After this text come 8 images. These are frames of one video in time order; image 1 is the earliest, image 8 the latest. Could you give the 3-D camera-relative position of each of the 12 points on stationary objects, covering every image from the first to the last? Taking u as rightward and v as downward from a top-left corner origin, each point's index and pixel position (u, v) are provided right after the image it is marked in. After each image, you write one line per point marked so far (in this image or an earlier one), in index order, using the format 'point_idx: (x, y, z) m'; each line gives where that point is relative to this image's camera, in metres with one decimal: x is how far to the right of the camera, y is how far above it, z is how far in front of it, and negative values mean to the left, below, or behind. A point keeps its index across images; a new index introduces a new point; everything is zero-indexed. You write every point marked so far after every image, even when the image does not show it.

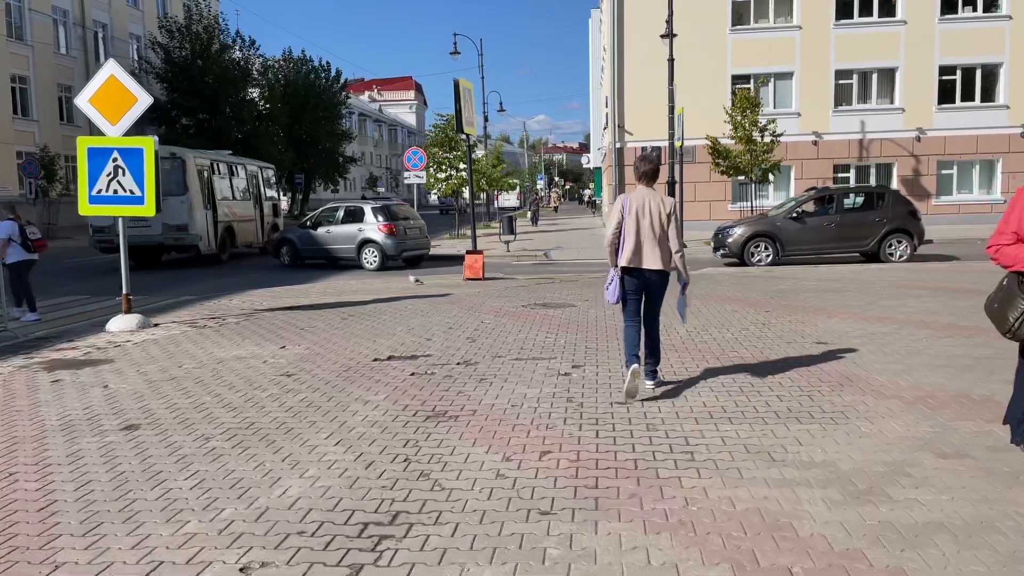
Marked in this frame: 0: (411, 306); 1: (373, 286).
0: (-1.4, -0.3, +11.1) m
1: (-2.4, 0.0, +13.8) m
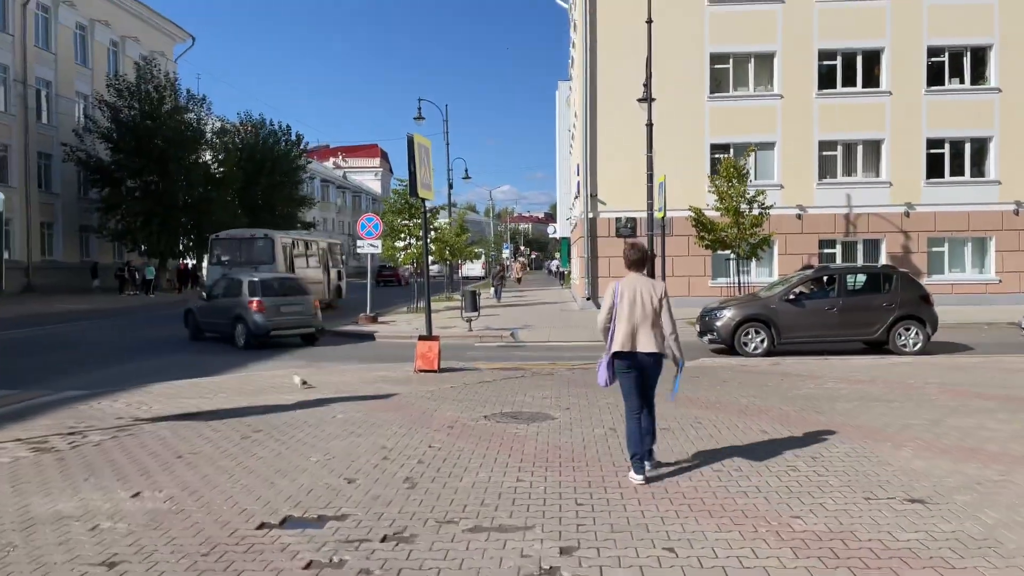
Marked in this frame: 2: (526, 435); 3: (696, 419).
0: (-1.8, -1.4, +8.6) m
1: (-3.0, -1.3, +11.3) m
2: (+0.1, -1.4, +7.4) m
3: (+1.9, -1.3, +8.1) m
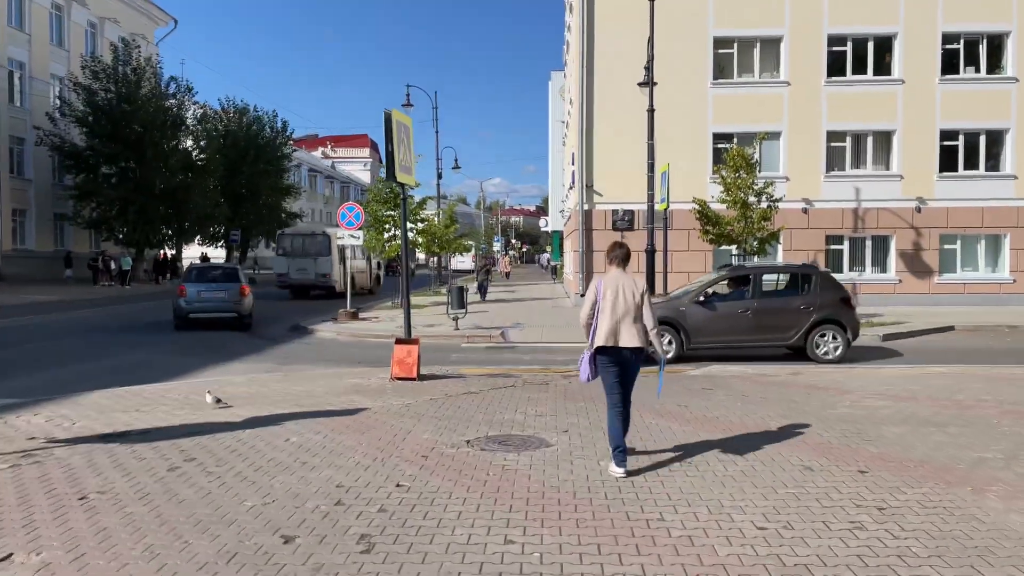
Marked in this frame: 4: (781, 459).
0: (-1.9, -1.4, +7.2) m
1: (-3.1, -1.3, +9.8) m
2: (0.0, -1.4, +6.1) m
3: (+1.8, -1.3, +6.7) m
4: (+2.1, -1.4, +6.3) m
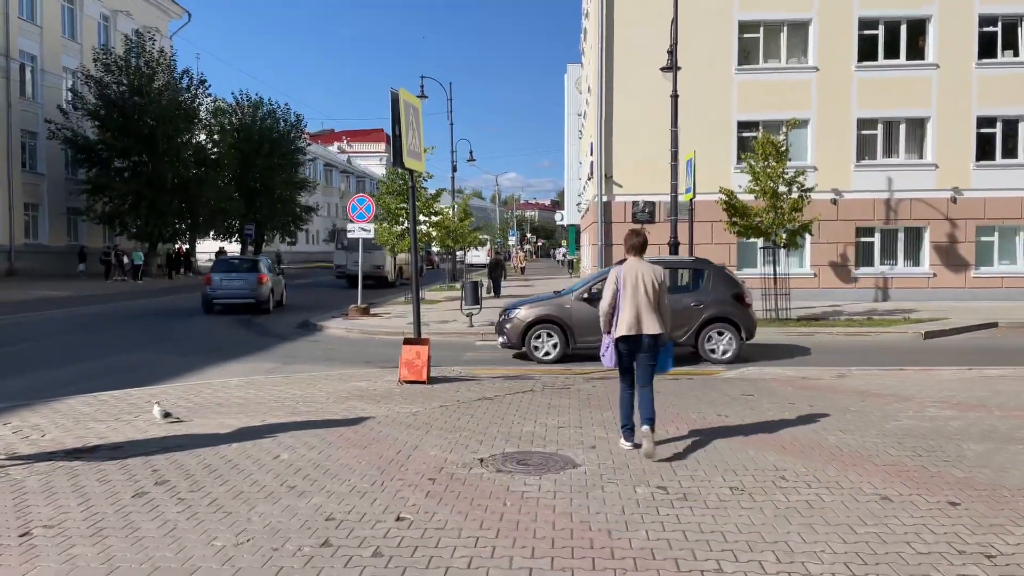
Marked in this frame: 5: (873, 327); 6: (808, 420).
0: (-1.8, -1.3, +6.3) m
1: (-2.9, -1.2, +9.0) m
2: (+0.2, -1.4, +5.1) m
3: (+1.9, -1.3, +5.8) m
4: (+2.3, -1.3, +5.3) m
5: (+7.6, -0.8, +16.9) m
6: (+2.8, -1.2, +7.5) m
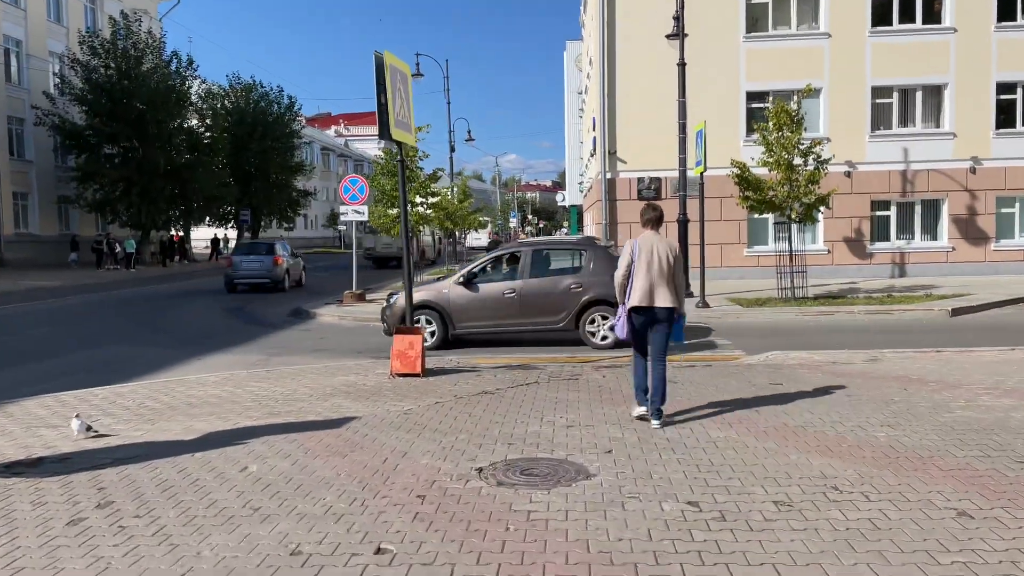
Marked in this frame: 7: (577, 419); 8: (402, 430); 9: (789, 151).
0: (-1.7, -1.2, +5.5) m
1: (-2.9, -1.1, +8.1) m
2: (+0.2, -1.3, +4.3) m
3: (+1.9, -1.2, +4.9) m
4: (+2.3, -1.2, +4.5) m
5: (+7.7, -0.3, +16.0) m
6: (+2.8, -1.0, +6.6) m
7: (+0.5, -1.1, +6.6) m
8: (-0.9, -1.2, +6.5) m
9: (+5.7, +2.8, +16.4) m
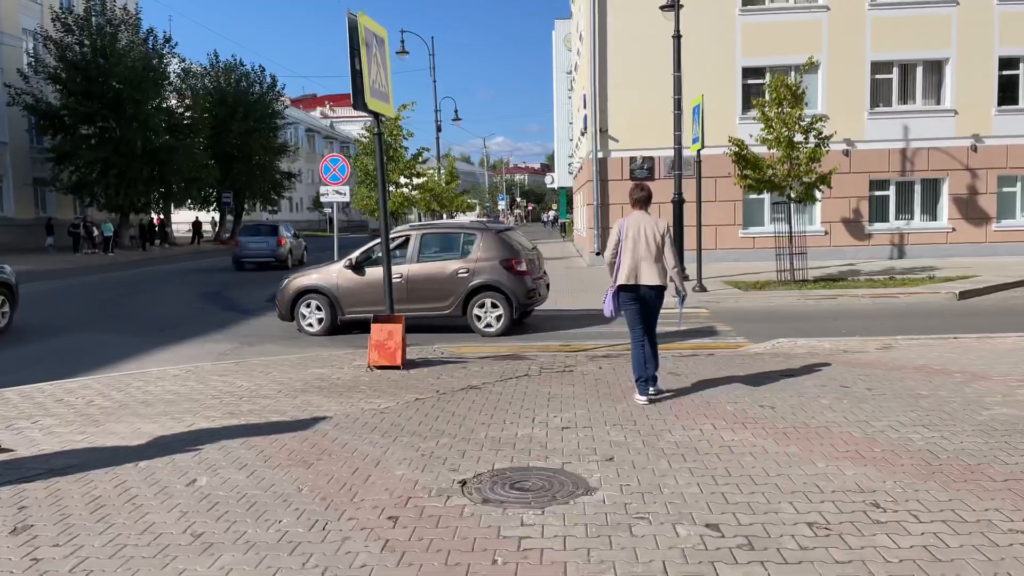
0: (-1.8, -1.2, +4.8) m
1: (-3.0, -1.0, +7.4) m
2: (+0.1, -1.2, +3.6) m
3: (+1.9, -1.1, +4.2) m
4: (+2.2, -1.1, +3.8) m
5: (+7.4, 0.0, +15.4) m
6: (+2.7, -0.9, +6.0) m
7: (+0.5, -1.0, +6.0) m
8: (-1.0, -1.0, +5.8) m
9: (+5.5, +3.2, +15.7) m
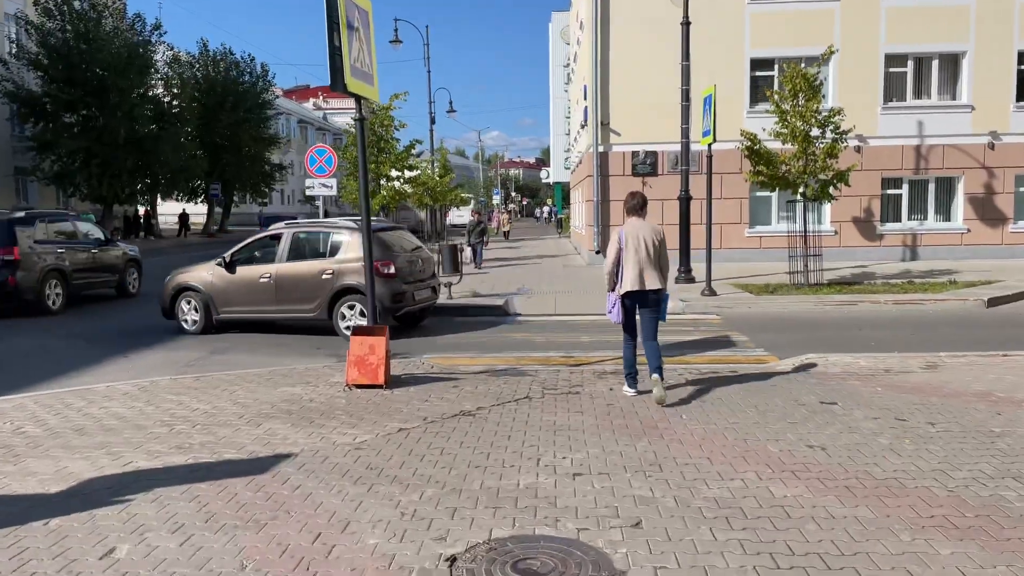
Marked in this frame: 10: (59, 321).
0: (-1.8, -1.3, +3.7) m
1: (-3.0, -1.0, +6.4) m
2: (+0.1, -1.3, +2.6) m
3: (+1.9, -1.2, +3.3) m
4: (+2.2, -1.2, +2.8) m
5: (+7.4, -0.1, +14.5) m
6: (+2.7, -1.0, +5.0) m
7: (+0.5, -1.1, +5.0) m
8: (-1.0, -1.1, +4.8) m
9: (+5.4, +3.1, +14.7) m
10: (-7.5, -0.8, +13.0) m
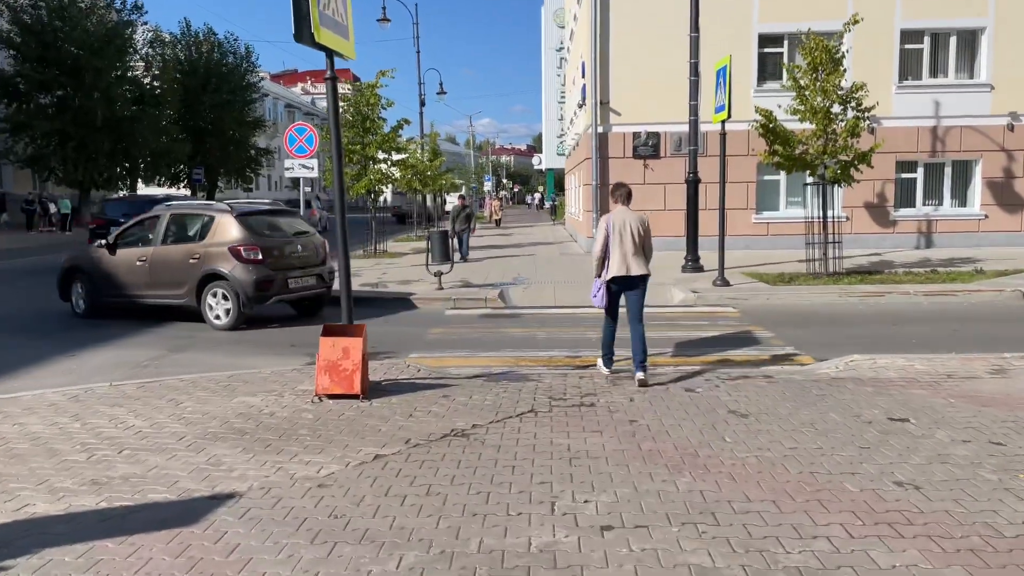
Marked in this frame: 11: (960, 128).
0: (-1.8, -1.2, +2.6) m
1: (-3.0, -1.0, +5.2) m
2: (+0.2, -1.3, +1.5) m
3: (+1.9, -1.2, +2.1) m
4: (+2.3, -1.2, +1.7) m
5: (+7.3, +0.1, +13.4) m
6: (+2.7, -1.0, +3.9) m
7: (+0.5, -1.0, +3.8) m
8: (-0.9, -1.1, +3.6) m
9: (+5.4, +3.3, +13.6) m
10: (-7.5, -0.6, +11.8) m
11: (+11.2, +4.0, +20.0) m
